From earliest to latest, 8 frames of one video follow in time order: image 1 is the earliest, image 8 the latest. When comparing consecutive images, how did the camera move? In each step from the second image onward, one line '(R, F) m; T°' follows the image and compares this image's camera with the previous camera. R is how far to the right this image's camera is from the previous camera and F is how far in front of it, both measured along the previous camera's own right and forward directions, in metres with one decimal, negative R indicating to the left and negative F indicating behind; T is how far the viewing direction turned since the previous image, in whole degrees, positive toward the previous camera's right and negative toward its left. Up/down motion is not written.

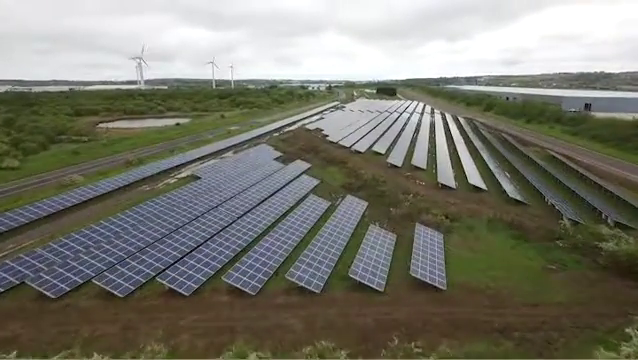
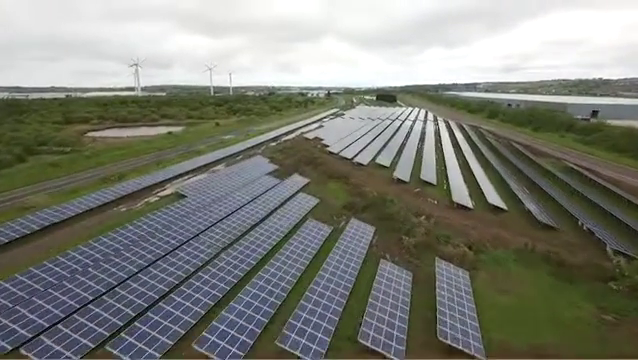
(0.0, +4.1) m; 0°
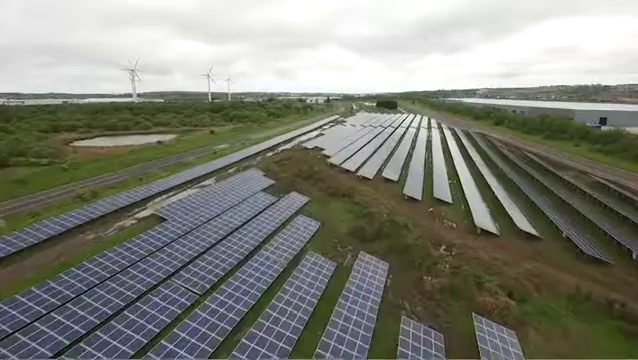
(-0.1, +4.6) m; 0°
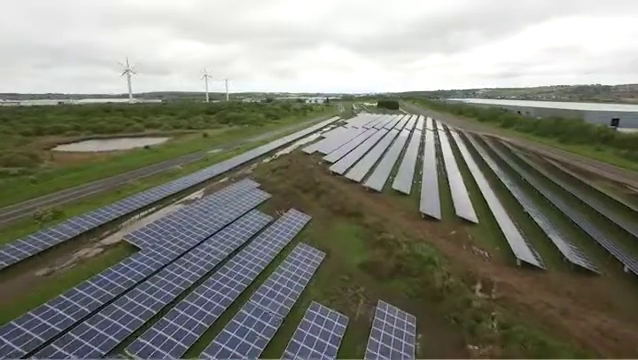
(-0.3, +5.1) m; 0°
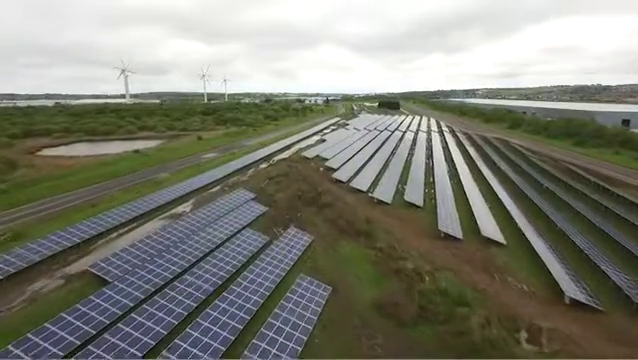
(-0.3, +4.1) m; 0°
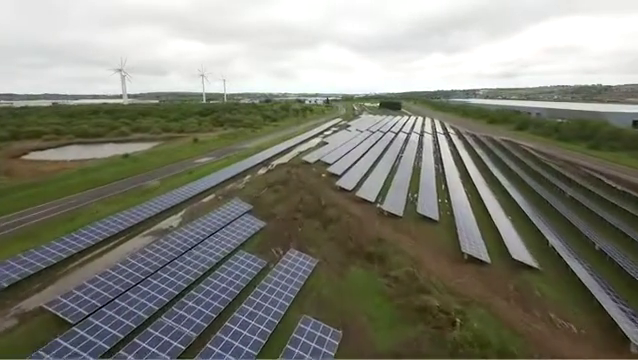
(-0.3, +3.6) m; 0°
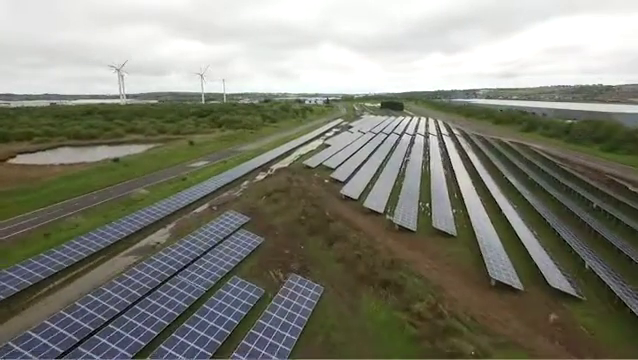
(-0.3, +3.1) m; 0°
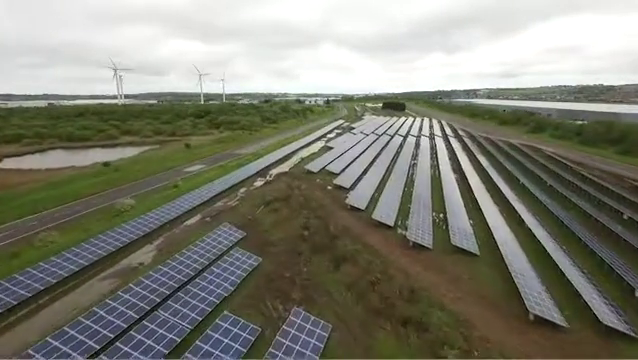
(-0.3, +3.1) m; 0°
